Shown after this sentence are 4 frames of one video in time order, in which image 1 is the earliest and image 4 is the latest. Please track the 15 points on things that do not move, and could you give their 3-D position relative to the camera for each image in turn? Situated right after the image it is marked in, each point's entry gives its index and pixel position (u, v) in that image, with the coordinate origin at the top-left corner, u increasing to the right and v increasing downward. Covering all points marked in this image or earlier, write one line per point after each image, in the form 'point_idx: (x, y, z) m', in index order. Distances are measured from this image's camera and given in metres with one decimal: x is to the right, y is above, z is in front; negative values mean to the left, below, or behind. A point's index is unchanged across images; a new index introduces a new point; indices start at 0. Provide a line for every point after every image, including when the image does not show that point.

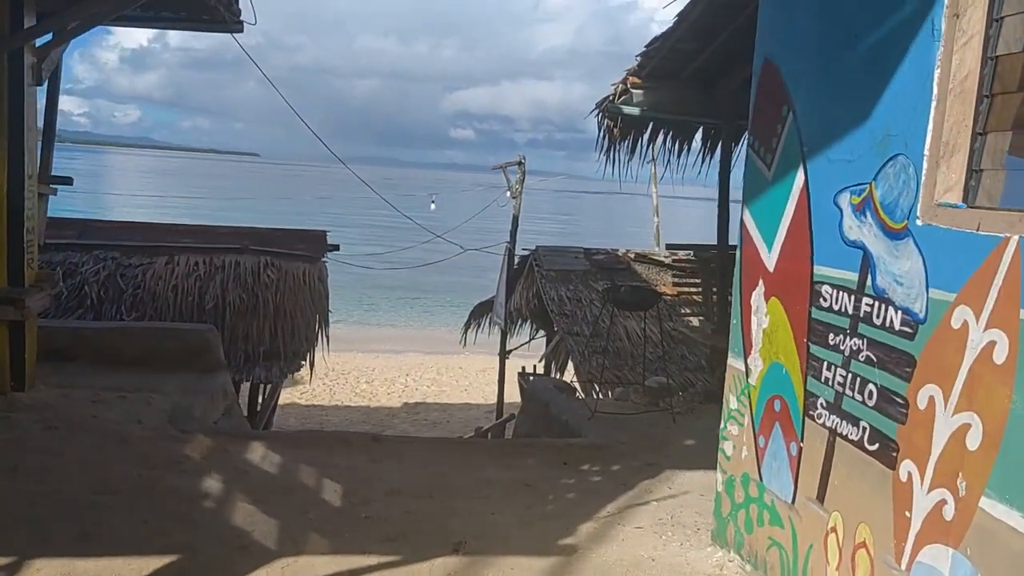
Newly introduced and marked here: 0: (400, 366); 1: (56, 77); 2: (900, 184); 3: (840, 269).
0: (-2.4, -1.6, +17.8) m
1: (-2.6, +1.2, +4.8) m
2: (+1.0, +0.3, +2.2) m
3: (+0.9, +0.1, +2.4) m
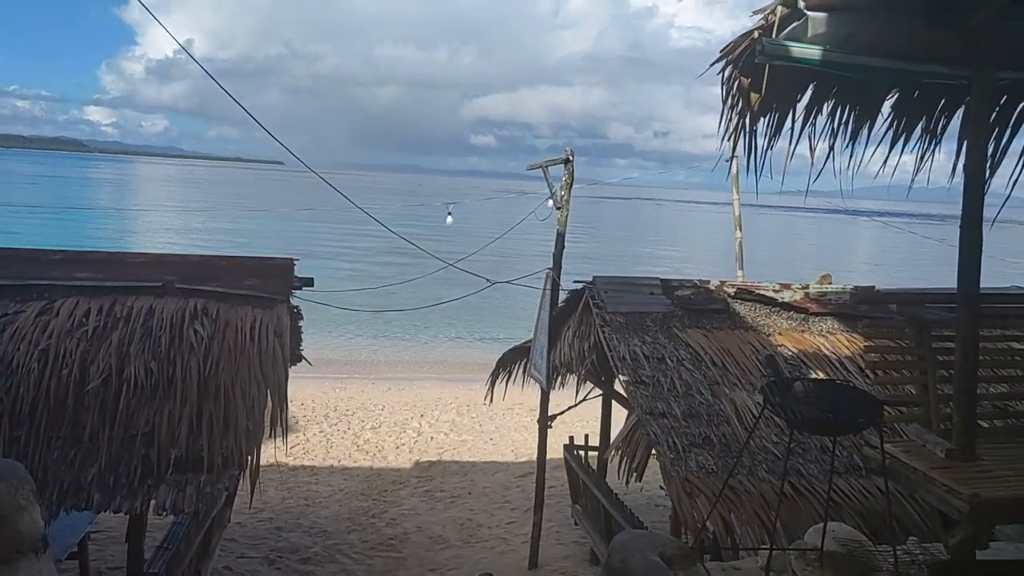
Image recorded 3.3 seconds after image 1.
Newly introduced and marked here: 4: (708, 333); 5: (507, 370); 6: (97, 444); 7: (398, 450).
0: (-1.8, -2.1, +15.2) m
1: (-2.3, +0.9, +2.3) m
2: (+1.2, 0.0, -0.5) m
3: (+1.1, -0.3, -0.2) m
4: (+1.4, -0.3, +5.9) m
5: (0.0, -0.8, +8.1) m
6: (-2.1, -0.8, +4.3) m
7: (-1.6, -2.2, +11.5) m
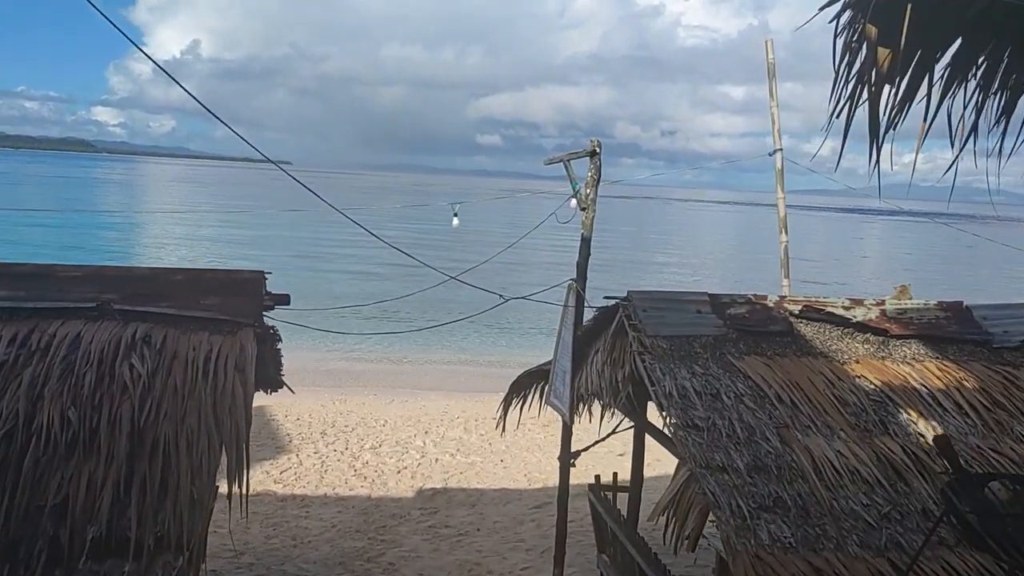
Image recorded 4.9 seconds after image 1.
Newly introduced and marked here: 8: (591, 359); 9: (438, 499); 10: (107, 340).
0: (-1.6, -2.2, +14.2) m
1: (-2.3, +0.7, +1.2) m
2: (+1.2, -0.2, -1.5) m
3: (+1.2, -0.4, -1.3) m
4: (+1.5, -0.4, +4.8) m
5: (+0.1, -0.9, +7.1) m
6: (-2.0, -0.9, +3.3) m
7: (-1.4, -2.3, +10.5) m
8: (+0.5, -0.5, +5.7) m
9: (-0.8, -2.3, +9.4) m
10: (-1.9, -0.3, +3.9) m
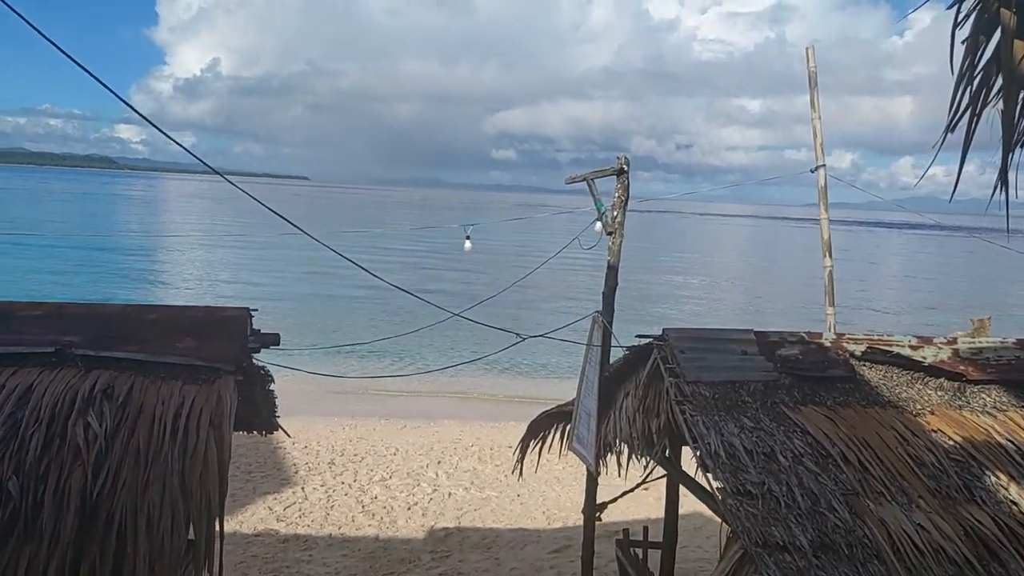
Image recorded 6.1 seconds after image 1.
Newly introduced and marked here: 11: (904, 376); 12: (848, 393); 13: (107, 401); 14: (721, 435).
0: (-1.3, -2.5, +13.5) m
1: (-2.2, +0.6, +0.7) m
2: (+1.2, -0.2, -2.2) m
3: (+1.1, -0.5, -1.9) m
4: (+1.6, -0.6, +4.2) m
5: (+0.2, -1.1, +6.4) m
6: (-2.0, -1.1, +2.7) m
7: (-1.2, -2.6, +9.8) m
8: (+0.6, -0.7, +5.0) m
9: (-0.6, -2.6, +8.8) m
10: (-1.8, -0.4, +3.3) m
11: (+2.1, -0.5, +4.5) m
12: (+1.7, -0.5, +4.4) m
13: (-1.6, -0.5, +3.4) m
14: (+1.0, -0.7, +3.9) m
